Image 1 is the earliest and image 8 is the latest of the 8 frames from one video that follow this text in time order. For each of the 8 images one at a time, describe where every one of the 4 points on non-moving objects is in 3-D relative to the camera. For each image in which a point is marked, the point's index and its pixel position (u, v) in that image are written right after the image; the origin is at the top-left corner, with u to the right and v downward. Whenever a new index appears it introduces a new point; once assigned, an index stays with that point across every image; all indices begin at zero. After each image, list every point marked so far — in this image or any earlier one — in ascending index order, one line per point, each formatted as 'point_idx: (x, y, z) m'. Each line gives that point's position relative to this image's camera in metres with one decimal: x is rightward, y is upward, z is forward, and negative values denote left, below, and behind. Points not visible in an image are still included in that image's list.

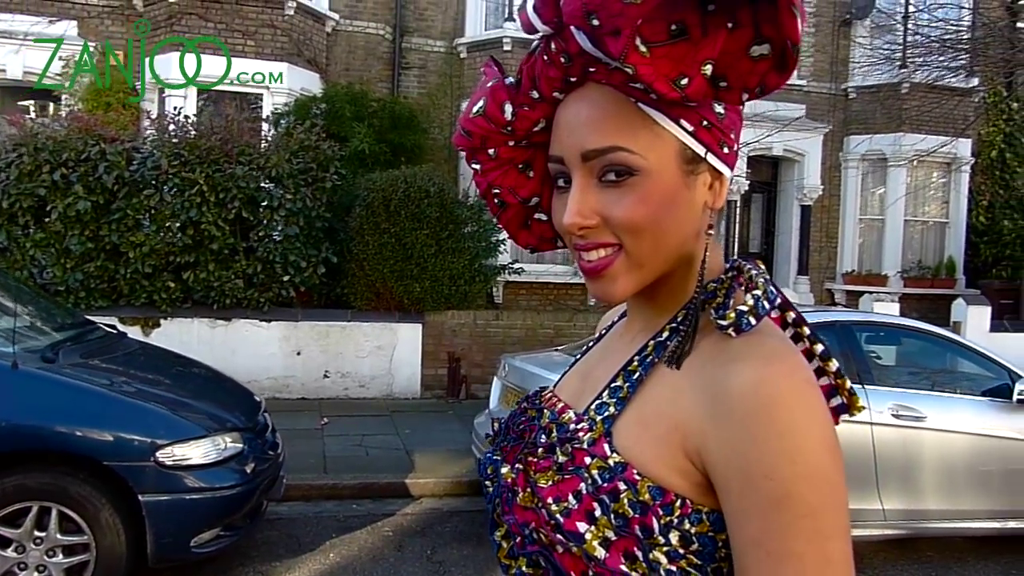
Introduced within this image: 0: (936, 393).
0: (+2.8, -0.7, +5.1) m
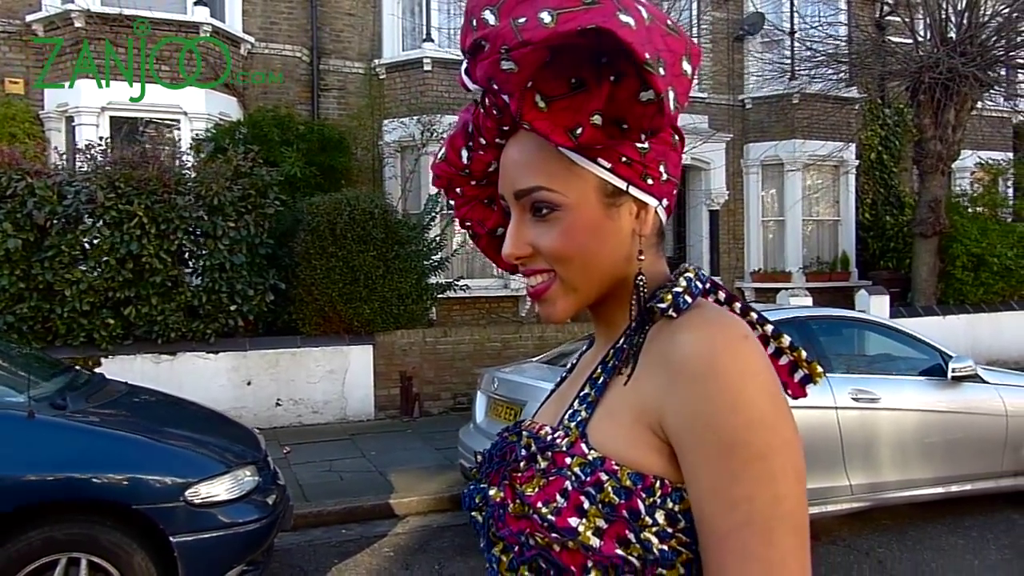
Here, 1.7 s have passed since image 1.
0: (+2.8, -0.6, +5.7) m
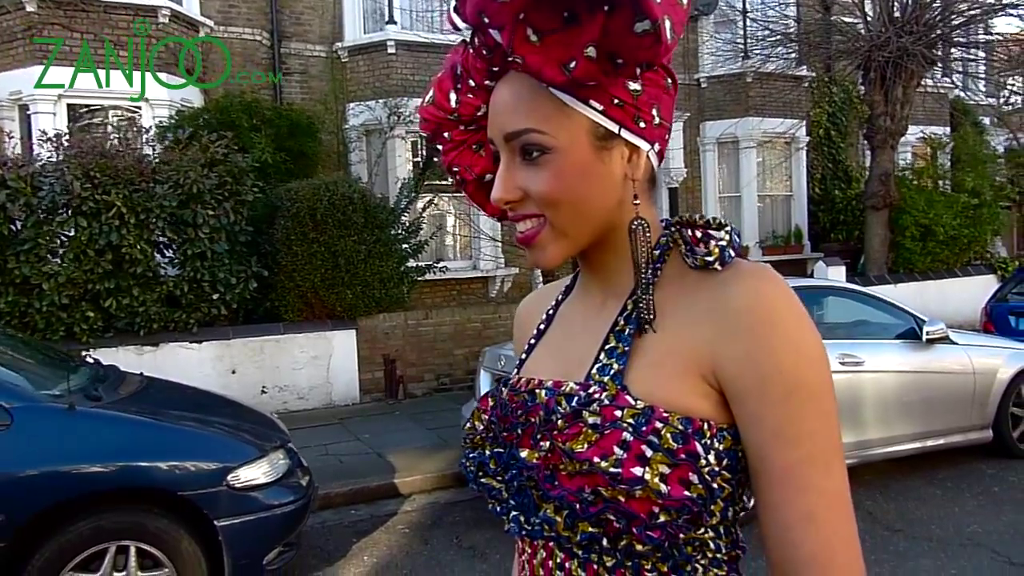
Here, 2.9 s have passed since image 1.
0: (+2.8, -0.4, +6.1) m
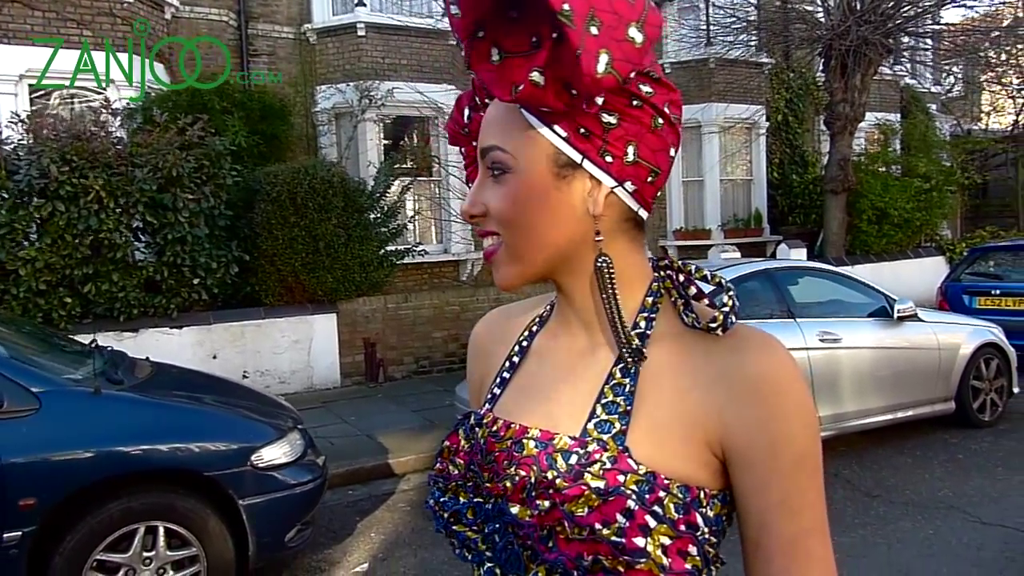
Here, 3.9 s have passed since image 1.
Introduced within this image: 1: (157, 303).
0: (+2.7, -0.3, +6.4) m
1: (-3.7, -0.2, +8.2) m
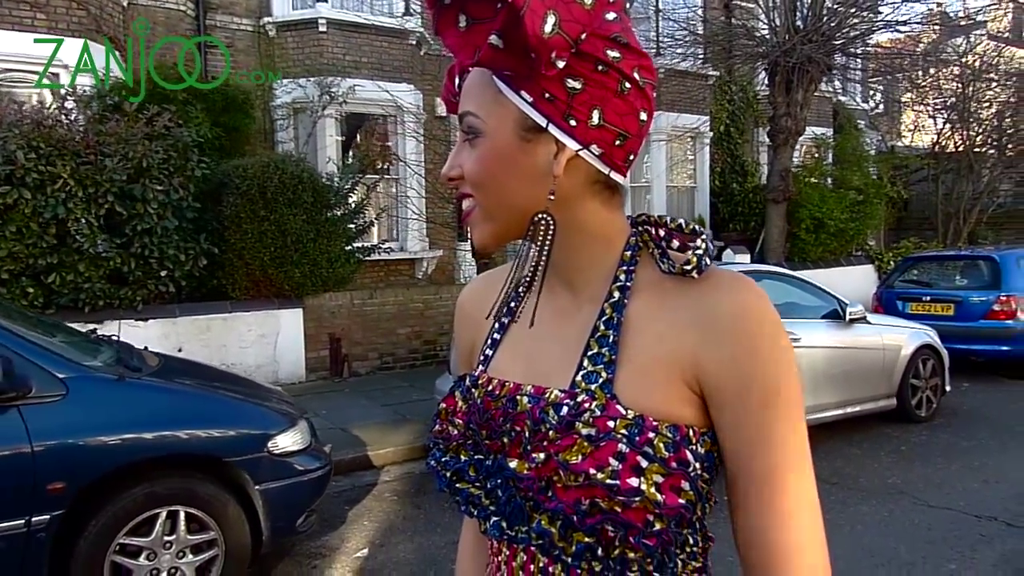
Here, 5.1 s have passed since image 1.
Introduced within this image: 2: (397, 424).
0: (+2.5, -0.3, +6.9) m
1: (-4.1, -0.1, +8.1) m
2: (-1.1, -1.3, +7.7) m
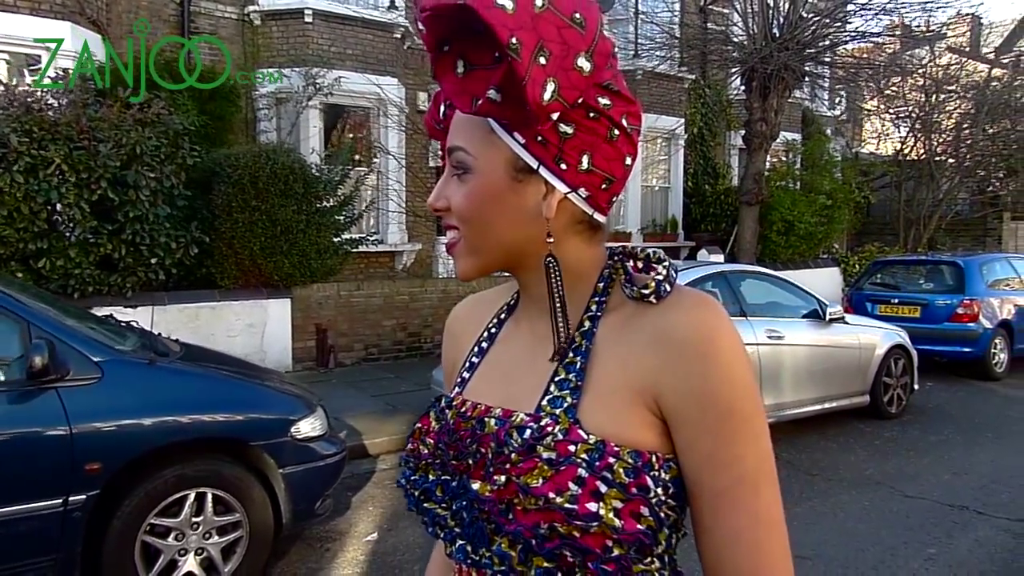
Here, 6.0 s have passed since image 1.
0: (+2.5, -0.3, +7.2) m
1: (-4.1, +0.1, +8.1) m
2: (-1.2, -1.3, +7.8) m
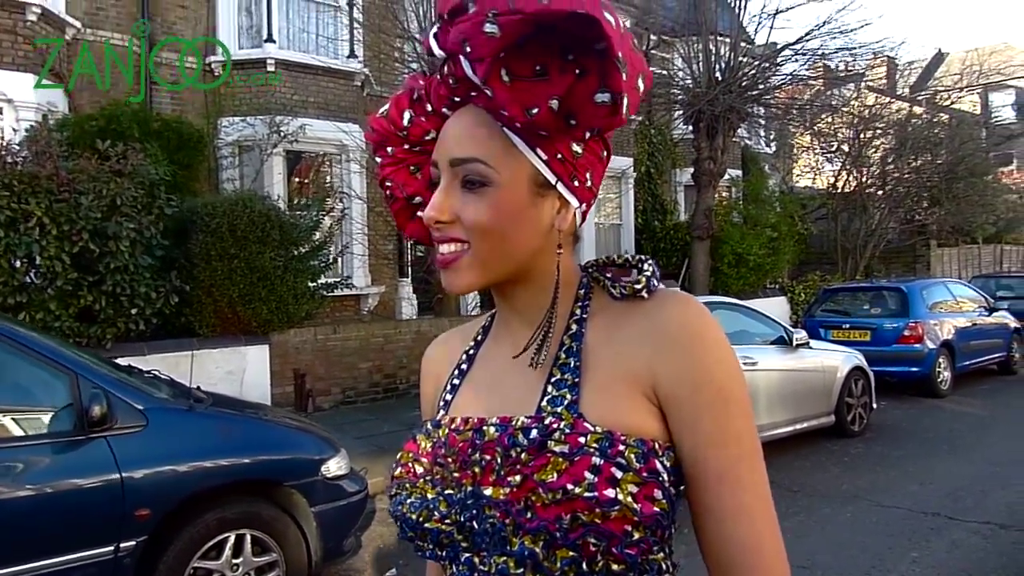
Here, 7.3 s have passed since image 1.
0: (+2.4, -0.6, +7.6) m
1: (-4.3, -0.5, +8.0) m
2: (-1.3, -1.7, +7.9) m
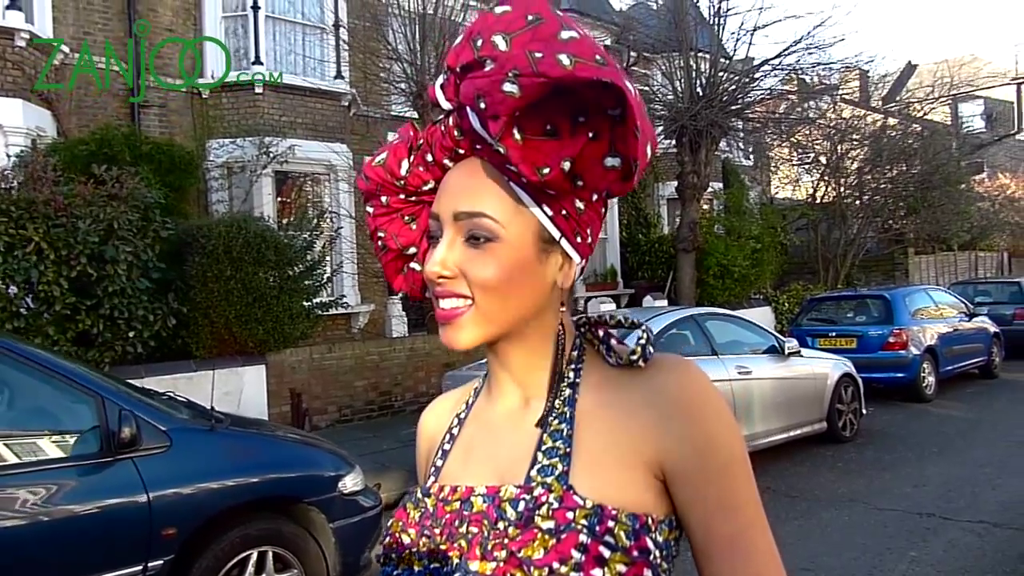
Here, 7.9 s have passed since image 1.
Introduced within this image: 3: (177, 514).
0: (+2.4, -0.7, +7.8) m
1: (-4.3, -0.7, +8.0) m
2: (-1.3, -1.9, +7.9) m
3: (-1.6, -1.1, +3.8) m
